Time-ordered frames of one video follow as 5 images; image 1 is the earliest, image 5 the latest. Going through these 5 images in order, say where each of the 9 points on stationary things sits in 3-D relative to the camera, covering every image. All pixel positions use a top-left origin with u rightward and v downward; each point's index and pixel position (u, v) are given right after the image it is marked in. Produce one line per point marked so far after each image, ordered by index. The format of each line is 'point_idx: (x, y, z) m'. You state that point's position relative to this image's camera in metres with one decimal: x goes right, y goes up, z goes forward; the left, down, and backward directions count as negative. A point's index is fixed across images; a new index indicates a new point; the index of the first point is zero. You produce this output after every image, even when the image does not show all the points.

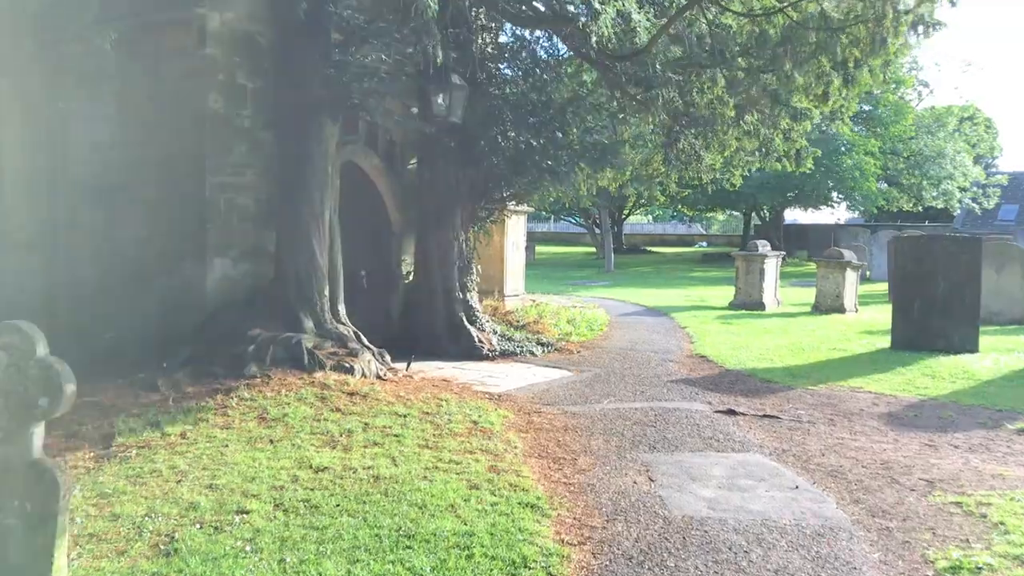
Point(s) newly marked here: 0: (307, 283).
0: (-2.1, 0.0, +9.3) m
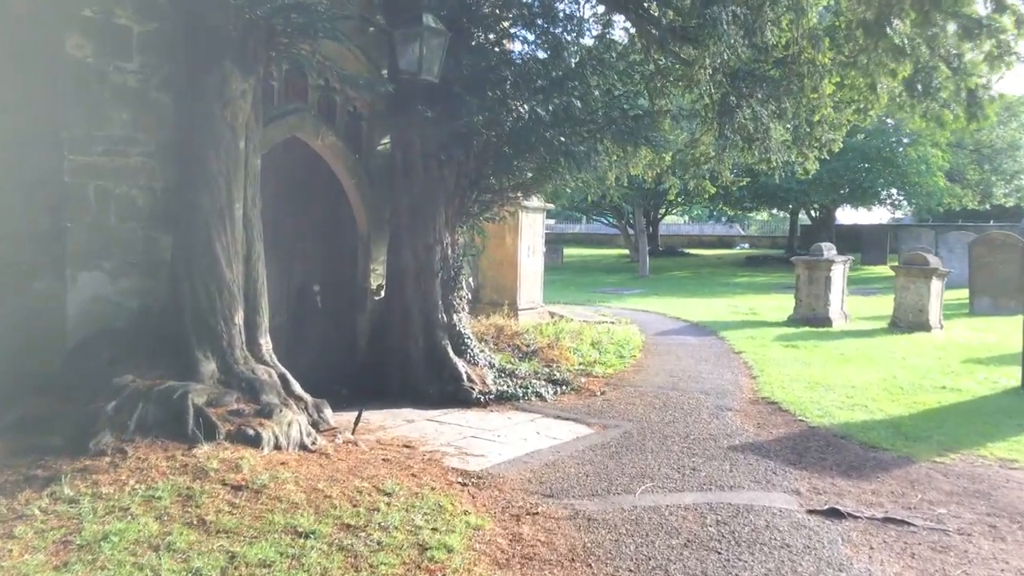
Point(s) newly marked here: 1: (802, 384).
0: (-2.2, -0.2, +6.5) m
1: (+3.0, -1.0, +9.4) m
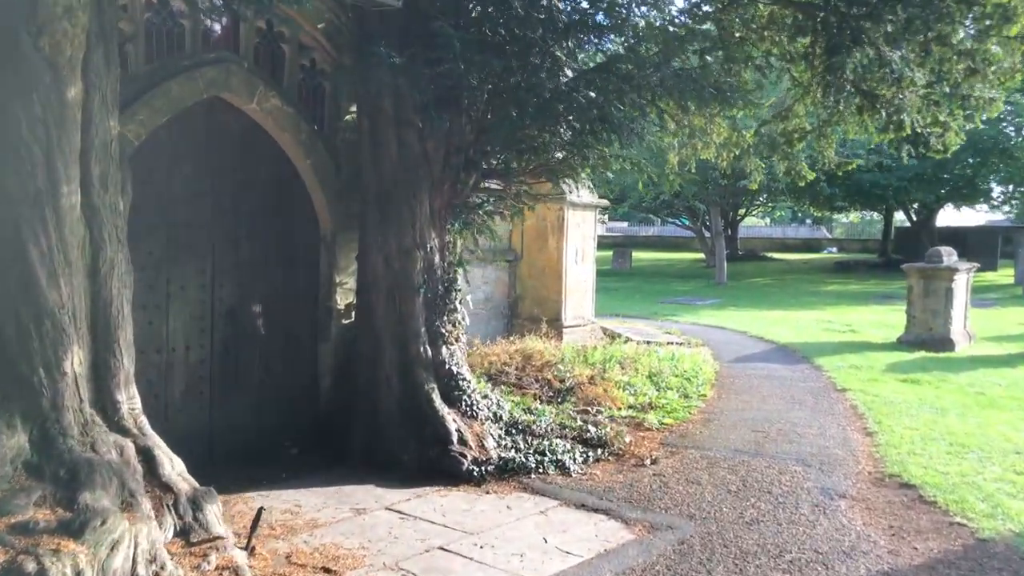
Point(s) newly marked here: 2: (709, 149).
0: (-2.3, -0.3, +4.2) m
1: (+3.2, -1.2, +6.6) m
2: (+1.8, +1.3, +8.2) m
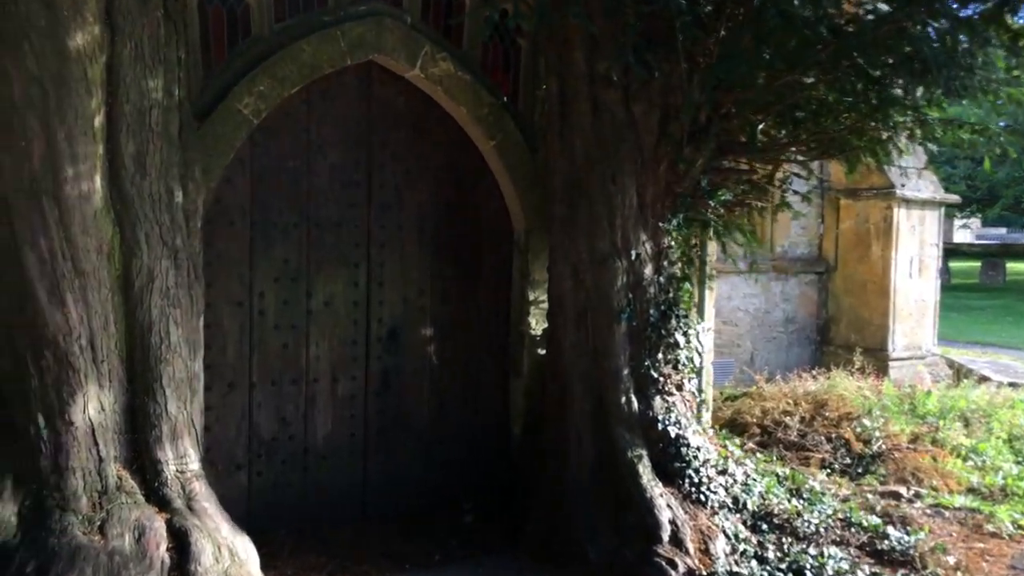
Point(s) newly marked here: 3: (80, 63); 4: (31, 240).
0: (-1.7, -0.4, +3.1) m
1: (+4.2, -1.3, +3.4) m
2: (+3.6, +1.1, +5.4) m
3: (-1.5, +0.8, +3.1) m
4: (-1.6, +0.2, +3.1) m
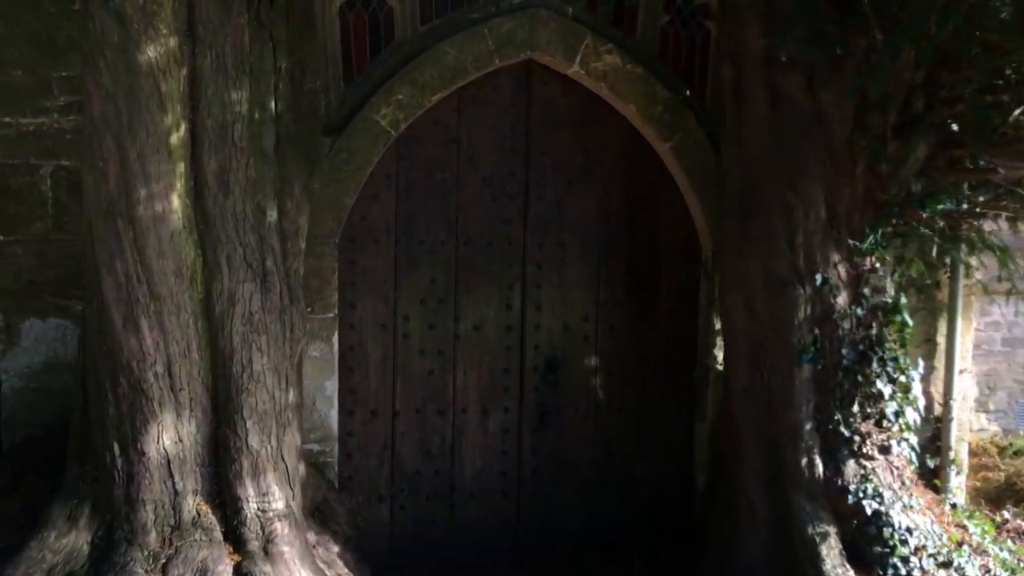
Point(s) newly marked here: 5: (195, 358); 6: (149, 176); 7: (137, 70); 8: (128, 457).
0: (-1.4, -0.4, +3.1) m
1: (+4.3, -1.5, +1.3) m
2: (+4.4, +0.9, +3.4) m
3: (-1.2, +0.7, +2.9) m
4: (-1.3, +0.1, +3.0) m
5: (-1.1, -0.2, +3.1) m
6: (-1.2, +0.4, +3.0) m
7: (-1.2, +0.7, +2.9) m
8: (-1.3, -0.6, +3.0) m
